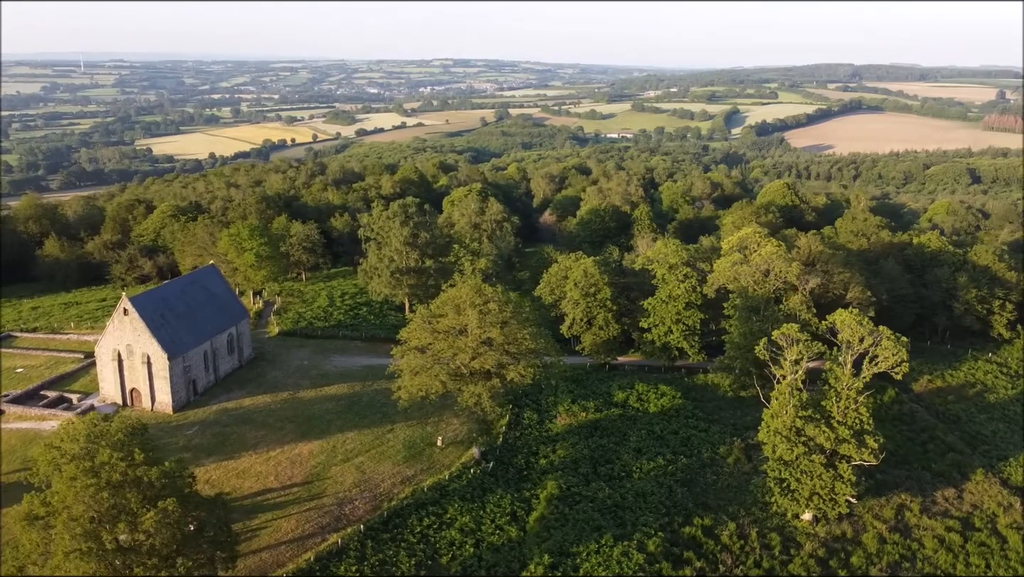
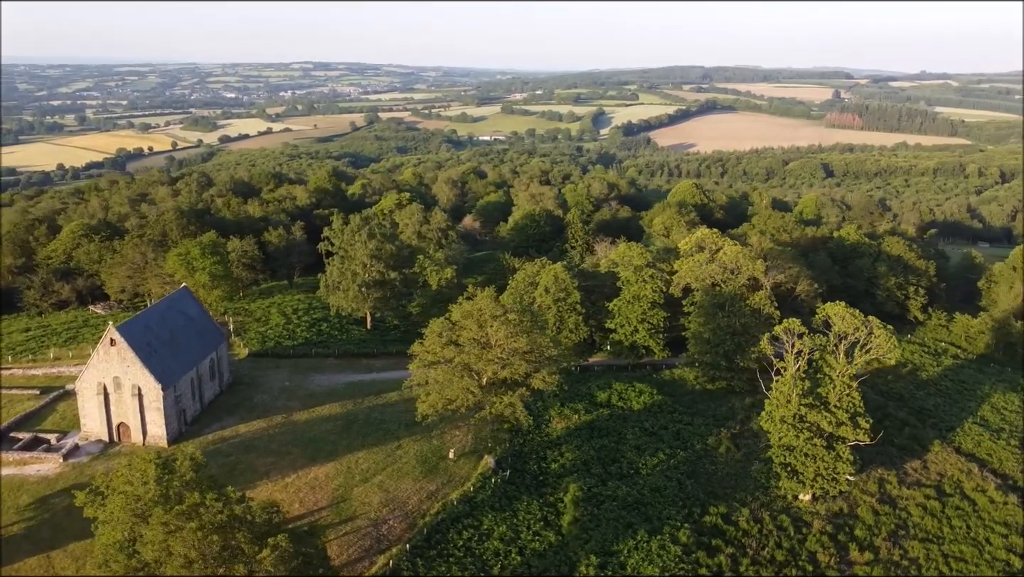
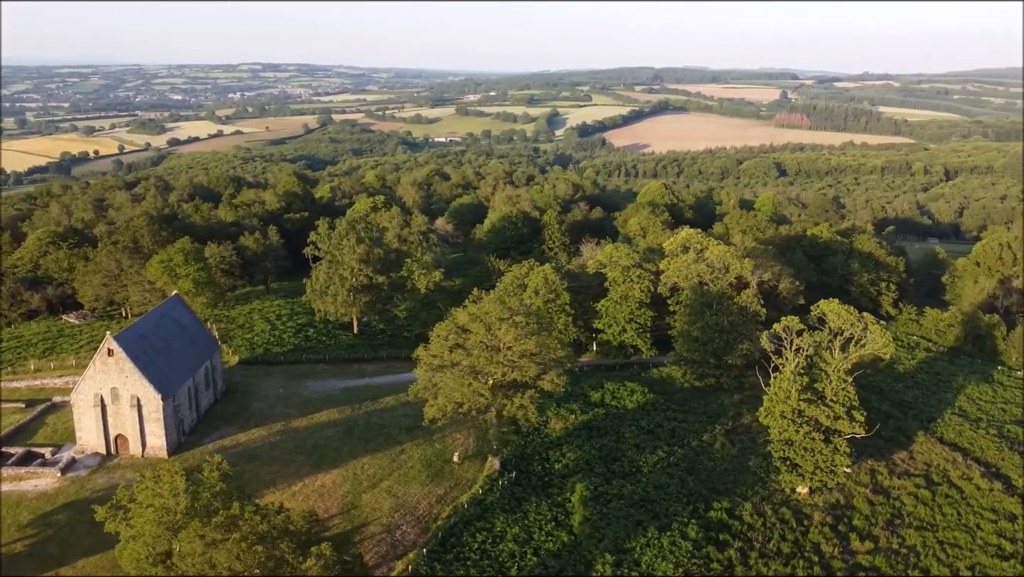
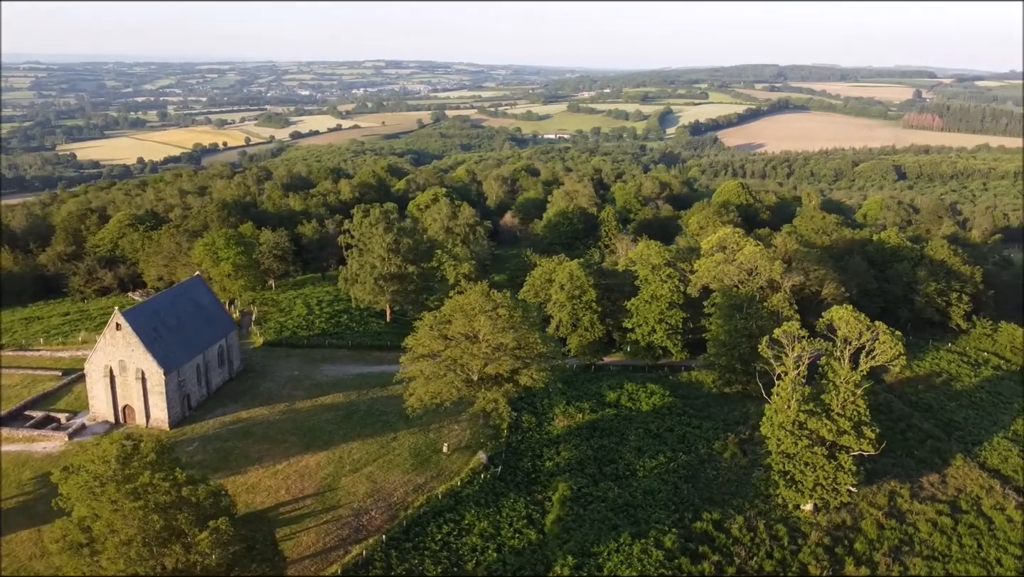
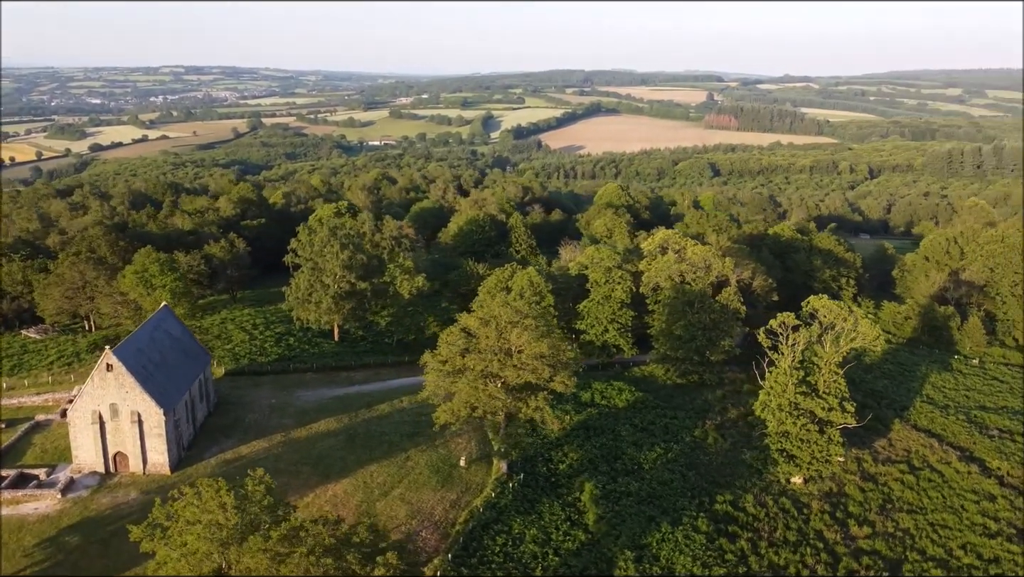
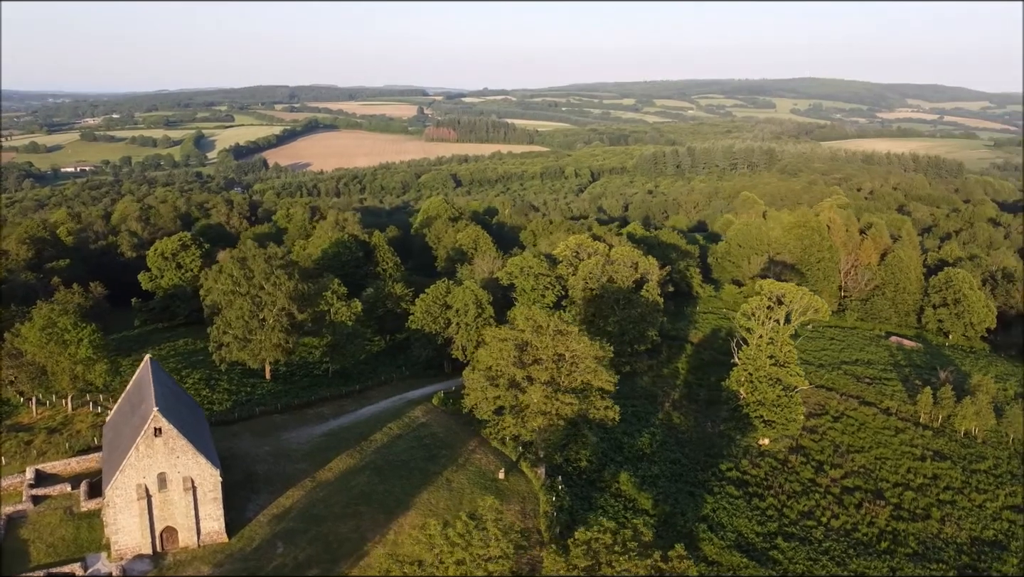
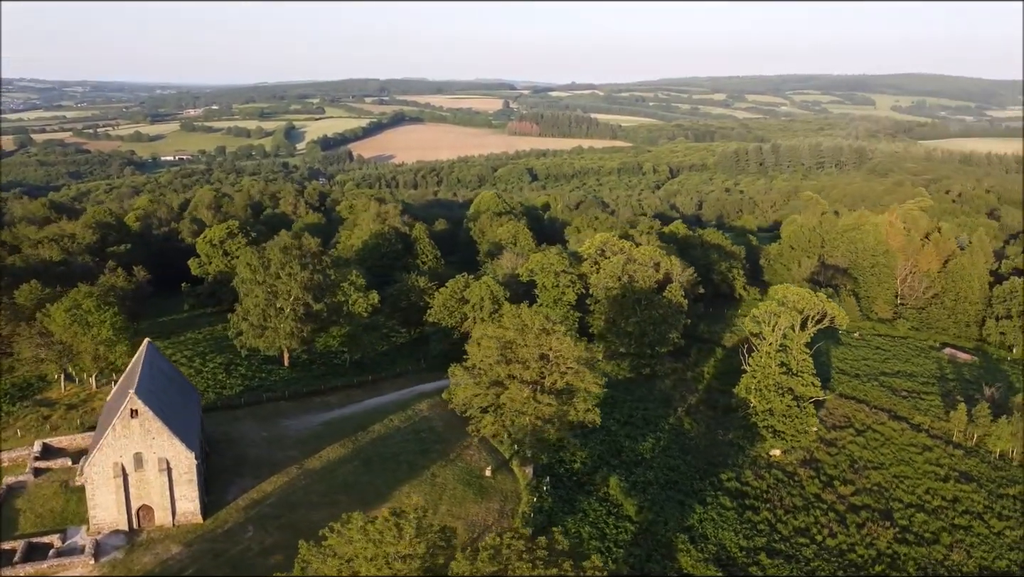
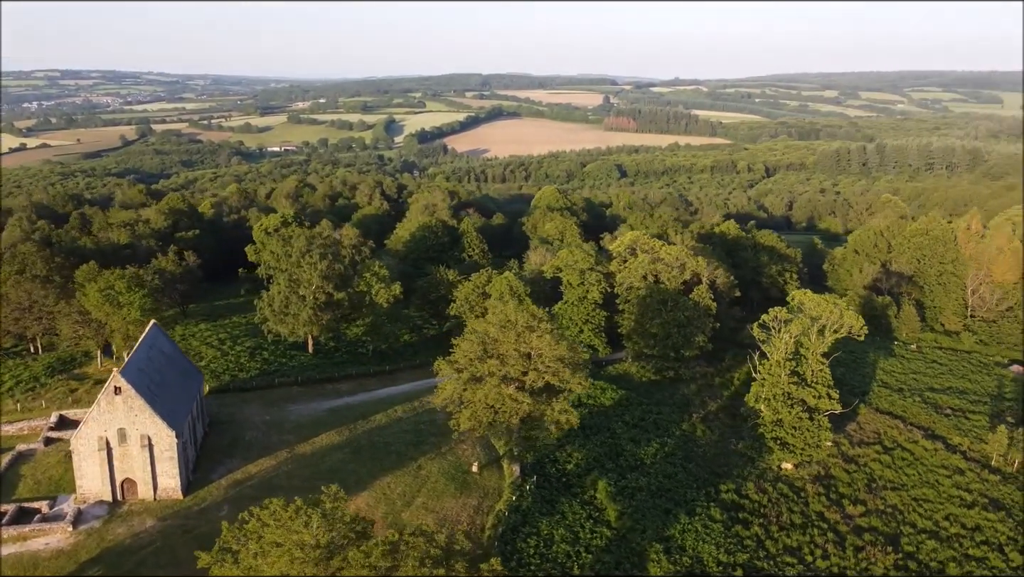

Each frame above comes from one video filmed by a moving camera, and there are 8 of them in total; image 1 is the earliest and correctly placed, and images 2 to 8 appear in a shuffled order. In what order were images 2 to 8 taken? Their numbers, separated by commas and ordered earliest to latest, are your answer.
4, 2, 3, 5, 8, 7, 6
